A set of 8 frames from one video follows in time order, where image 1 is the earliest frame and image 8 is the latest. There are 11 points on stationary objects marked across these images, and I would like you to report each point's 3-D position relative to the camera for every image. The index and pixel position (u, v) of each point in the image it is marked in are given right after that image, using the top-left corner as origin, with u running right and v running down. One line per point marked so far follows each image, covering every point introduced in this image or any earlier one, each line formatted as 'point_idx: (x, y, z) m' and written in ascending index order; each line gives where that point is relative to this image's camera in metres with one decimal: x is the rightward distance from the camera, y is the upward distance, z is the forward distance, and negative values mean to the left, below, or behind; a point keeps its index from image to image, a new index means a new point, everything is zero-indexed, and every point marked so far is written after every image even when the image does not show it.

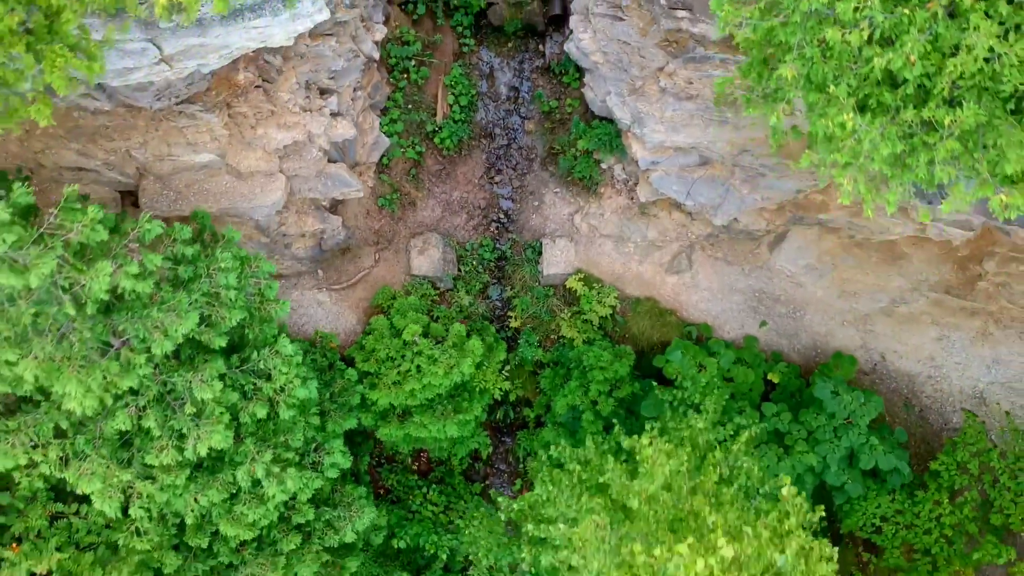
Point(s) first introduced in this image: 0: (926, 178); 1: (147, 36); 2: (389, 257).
0: (+2.1, +0.6, +5.0) m
1: (-2.3, +1.6, +6.4) m
2: (-1.3, +0.3, +10.2) m
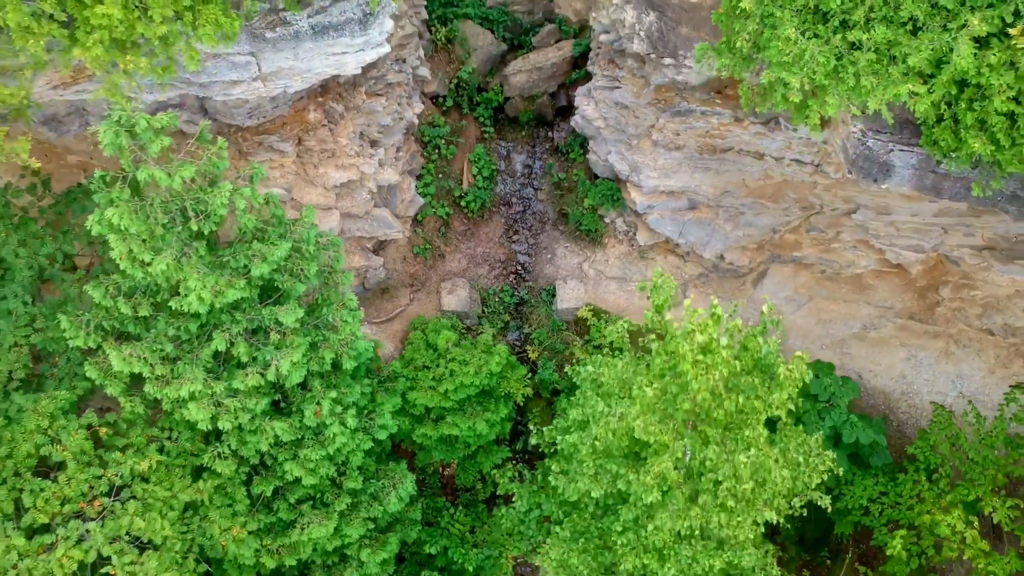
0: (+2.3, +1.4, +6.7) m
1: (-2.1, +2.0, +8.2) m
2: (-1.1, -0.1, +11.7) m
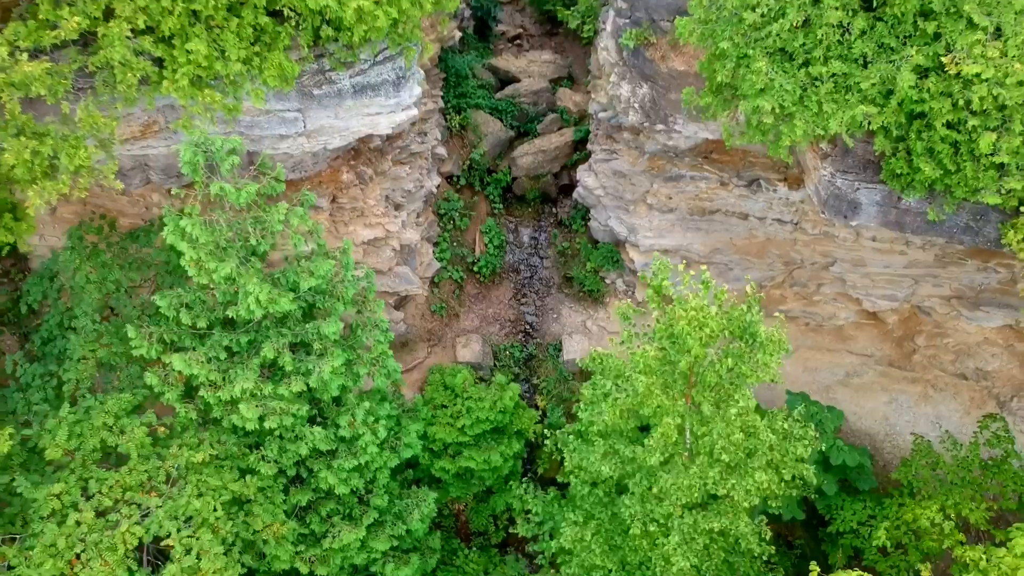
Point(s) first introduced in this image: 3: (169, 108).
0: (+2.4, +1.4, +7.9) m
1: (-2.0, +1.7, +9.5) m
2: (-0.9, -0.8, +12.6) m
3: (-3.3, +1.7, +9.7) m
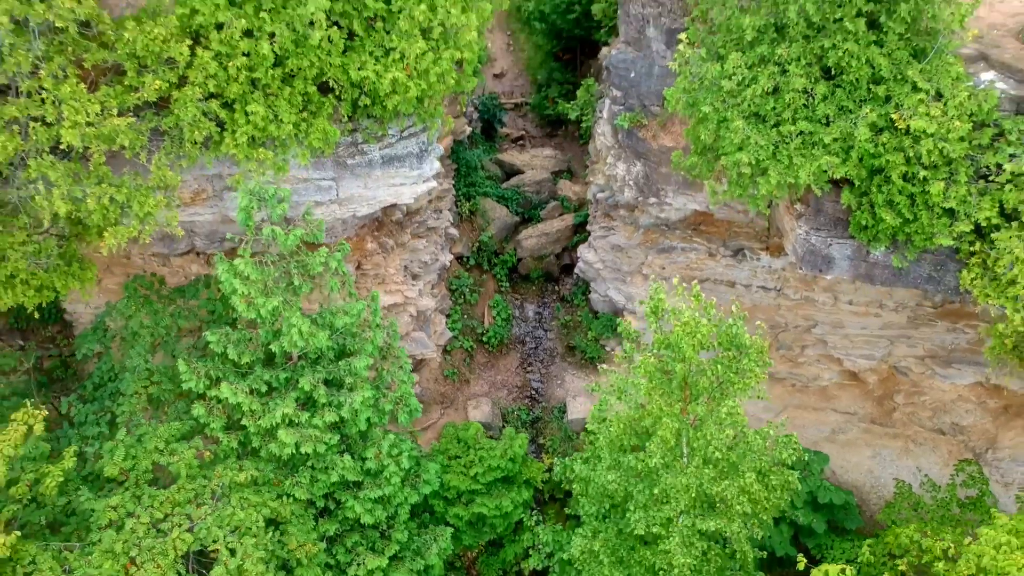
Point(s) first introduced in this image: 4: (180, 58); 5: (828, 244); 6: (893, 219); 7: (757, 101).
0: (+2.6, +1.1, +9.1) m
1: (-1.9, +1.2, +10.7) m
2: (-0.8, -1.7, +13.5) m
3: (-3.2, +1.2, +10.9) m
4: (-2.8, +1.9, +8.4) m
5: (+3.4, +0.5, +10.7) m
6: (+3.6, +0.7, +9.4) m
7: (+2.3, +1.7, +9.1) m
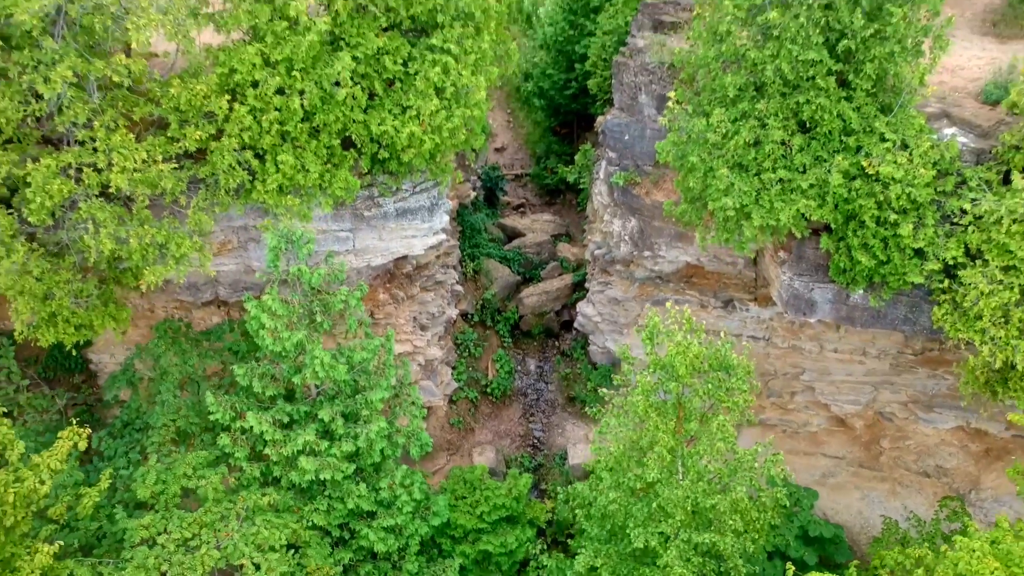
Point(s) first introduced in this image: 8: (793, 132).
0: (+2.6, +0.8, +10.0) m
1: (-1.8, +0.7, +11.6) m
2: (-0.8, -2.4, +14.1) m
3: (-3.2, +0.7, +11.8) m
4: (-2.7, +1.7, +9.3) m
5: (+3.4, 0.0, +11.5) m
6: (+3.7, +0.3, +10.3) m
7: (+2.3, +1.4, +10.1) m
8: (+2.8, +1.5, +9.9) m
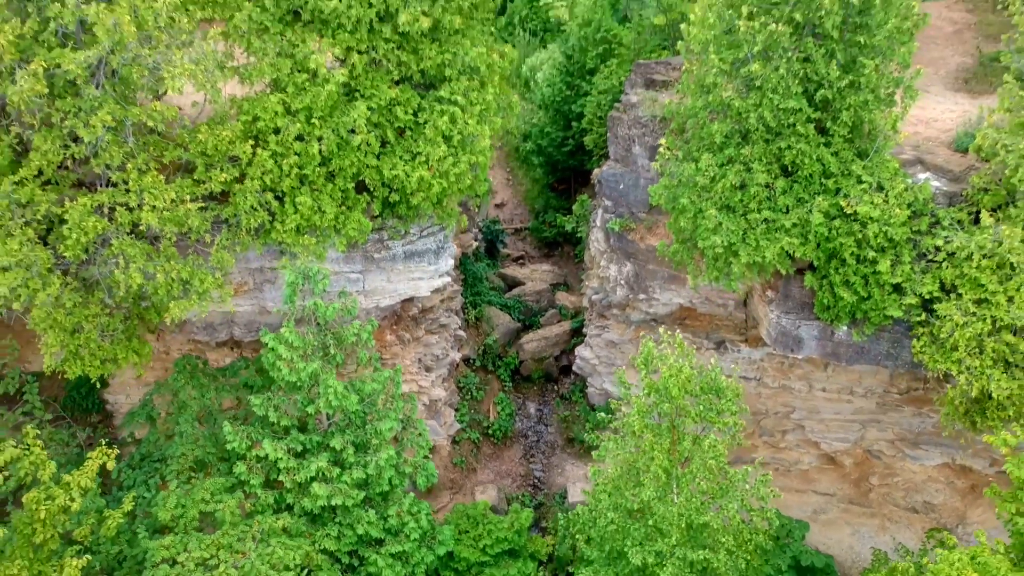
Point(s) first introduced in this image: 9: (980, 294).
0: (+2.6, +0.4, +10.7) m
1: (-1.8, +0.3, +12.2) m
2: (-0.8, -3.1, +14.5) m
3: (-3.2, +0.2, +12.4) m
4: (-2.7, +1.3, +10.0) m
5: (+3.5, -0.5, +12.1) m
6: (+3.7, -0.1, +10.9) m
7: (+2.3, +1.0, +10.8) m
8: (+2.8, +1.2, +10.6) m
9: (+4.8, -0.1, +10.1) m
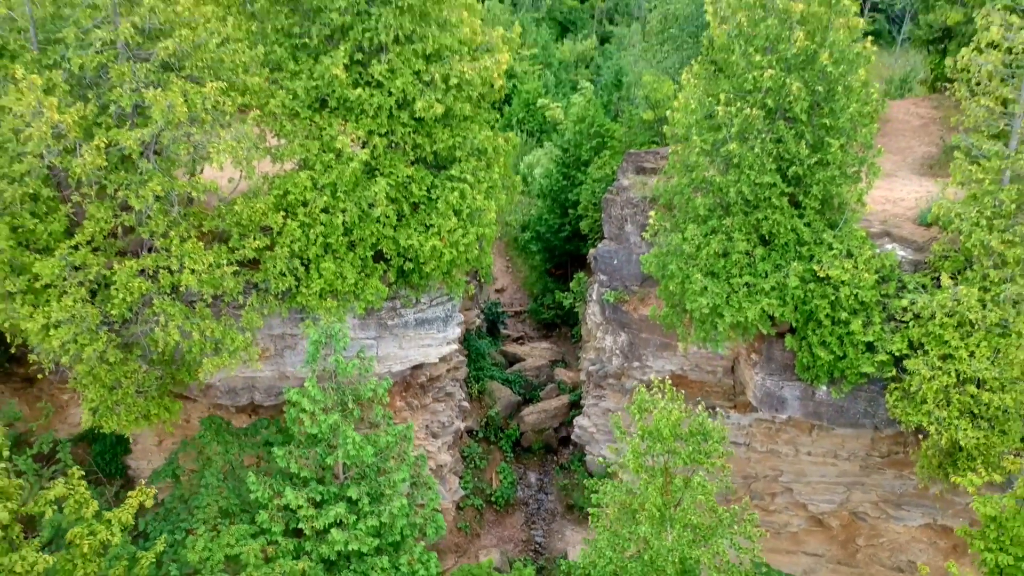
0: (+2.7, -0.3, +11.7) m
1: (-1.8, -0.6, +13.2) m
2: (-0.7, -4.1, +15.1) m
3: (-3.1, -0.7, +13.3) m
4: (-2.7, +0.7, +11.1) m
5: (+3.5, -1.3, +13.0) m
6: (+3.8, -0.8, +11.9) m
7: (+2.4, +0.3, +11.8) m
8: (+2.9, +0.5, +11.7) m
9: (+4.8, -0.7, +11.1) m
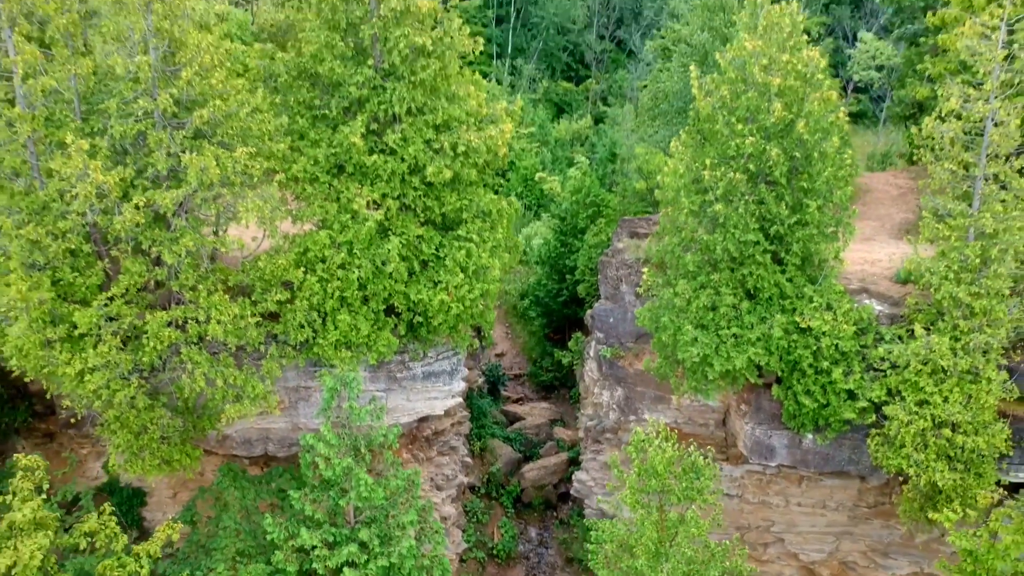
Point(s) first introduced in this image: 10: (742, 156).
0: (+2.7, -0.9, +12.5) m
1: (-1.7, -1.4, +13.9) m
2: (-0.7, -5.0, +15.6) m
3: (-3.1, -1.5, +14.1) m
4: (-2.6, +0.1, +12.0) m
5: (+3.6, -2.0, +13.7) m
6: (+3.8, -1.4, +12.6) m
7: (+2.4, -0.3, +12.7) m
8: (+2.9, -0.1, +12.6) m
9: (+4.9, -1.3, +11.9) m
10: (+2.8, +1.6, +12.3) m
